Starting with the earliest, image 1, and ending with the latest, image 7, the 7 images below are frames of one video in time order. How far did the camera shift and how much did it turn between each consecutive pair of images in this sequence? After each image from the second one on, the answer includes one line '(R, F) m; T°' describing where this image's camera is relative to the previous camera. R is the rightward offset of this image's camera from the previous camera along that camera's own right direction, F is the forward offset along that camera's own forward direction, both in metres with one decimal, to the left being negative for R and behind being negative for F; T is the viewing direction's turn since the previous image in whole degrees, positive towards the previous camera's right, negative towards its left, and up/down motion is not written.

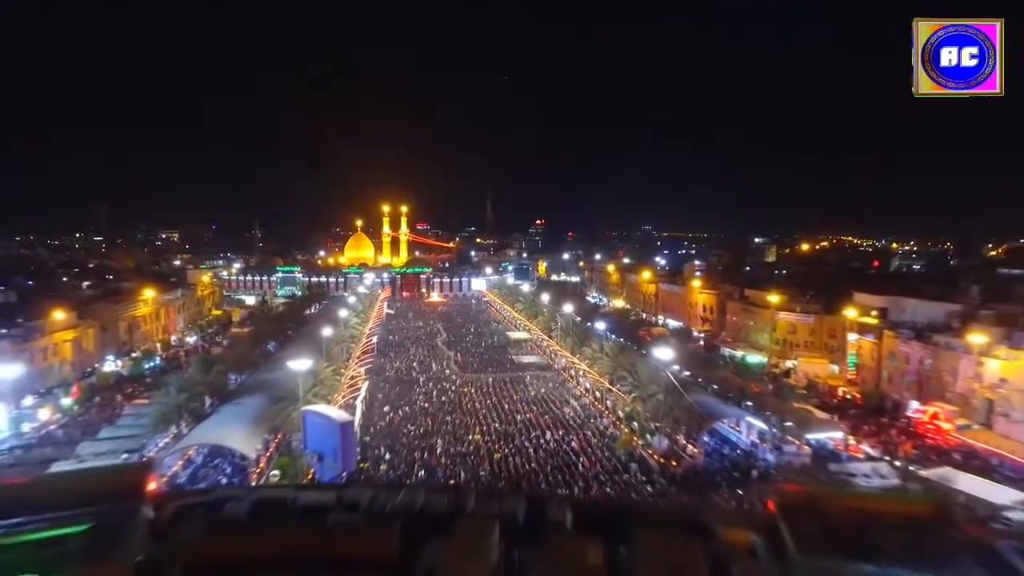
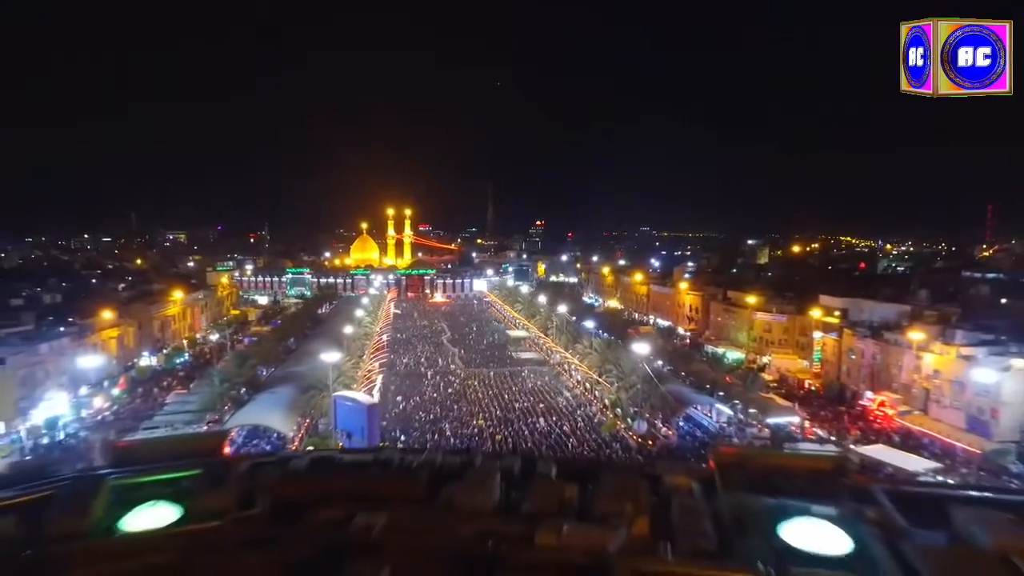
(0.0, -1.2) m; 0°
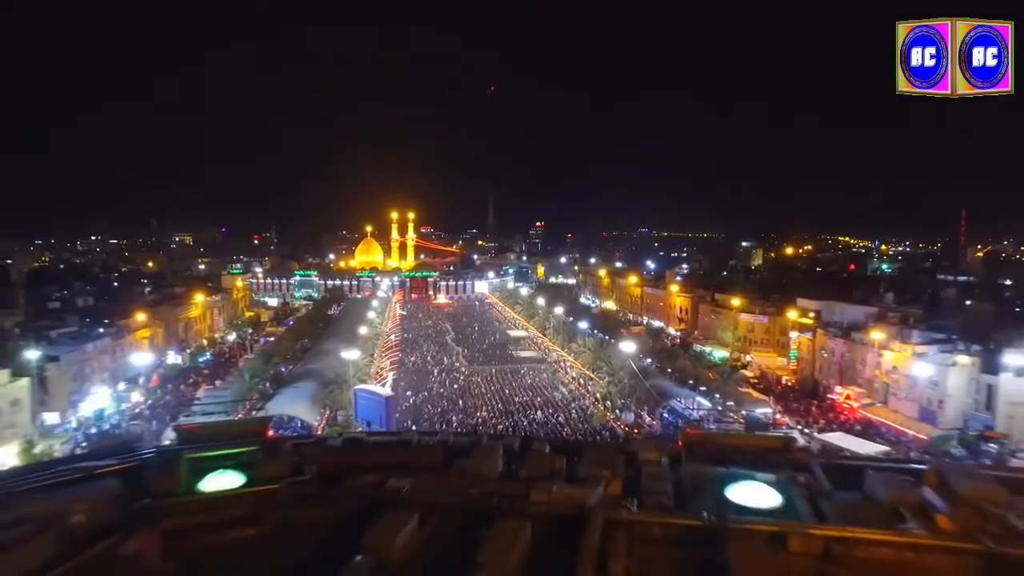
(0.0, -1.0) m; 0°
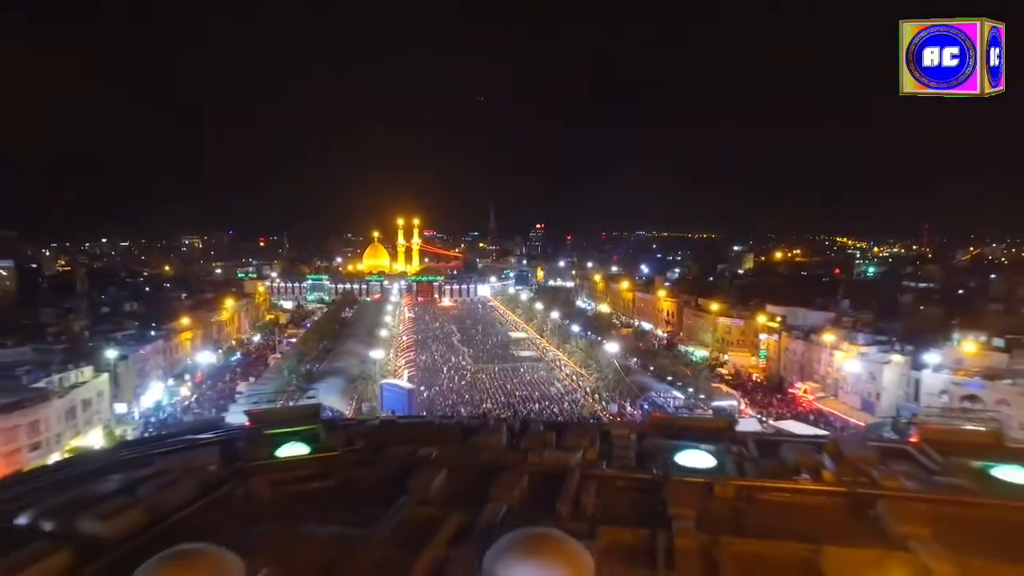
(0.0, -1.7) m; 0°
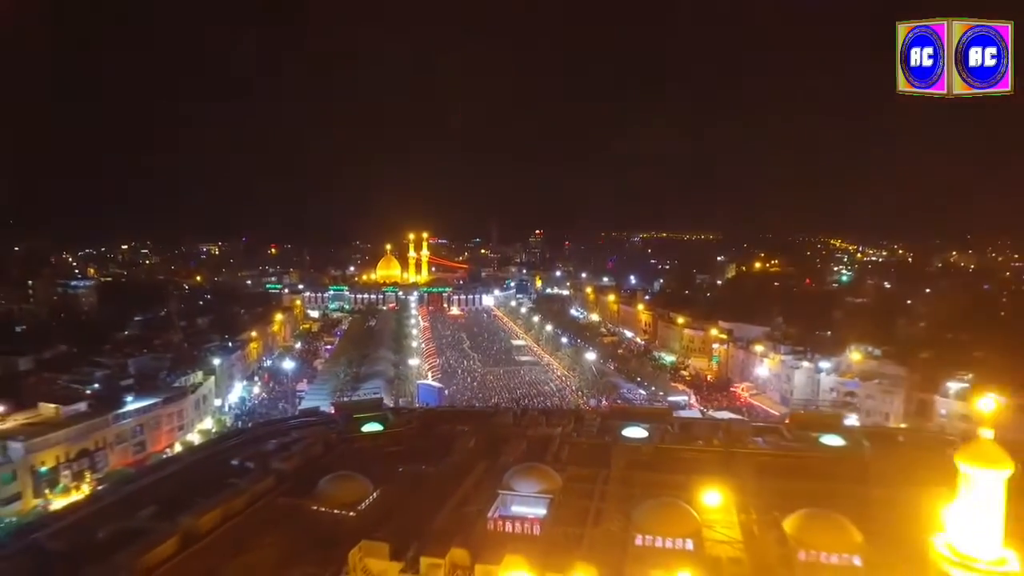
(-0.1, -3.7) m; 0°
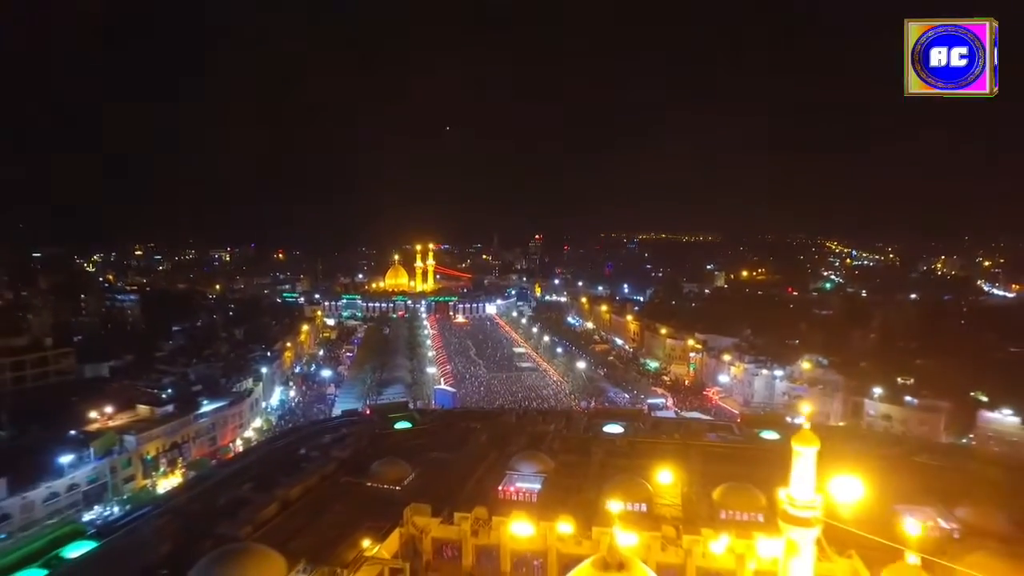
(-0.1, -2.6) m; 0°
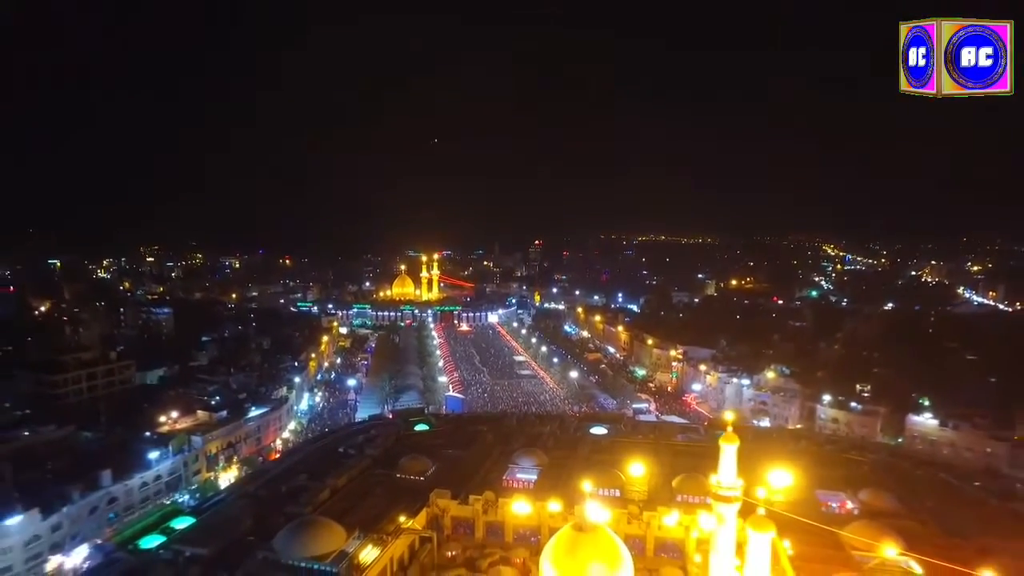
(0.0, -2.4) m; 0°
